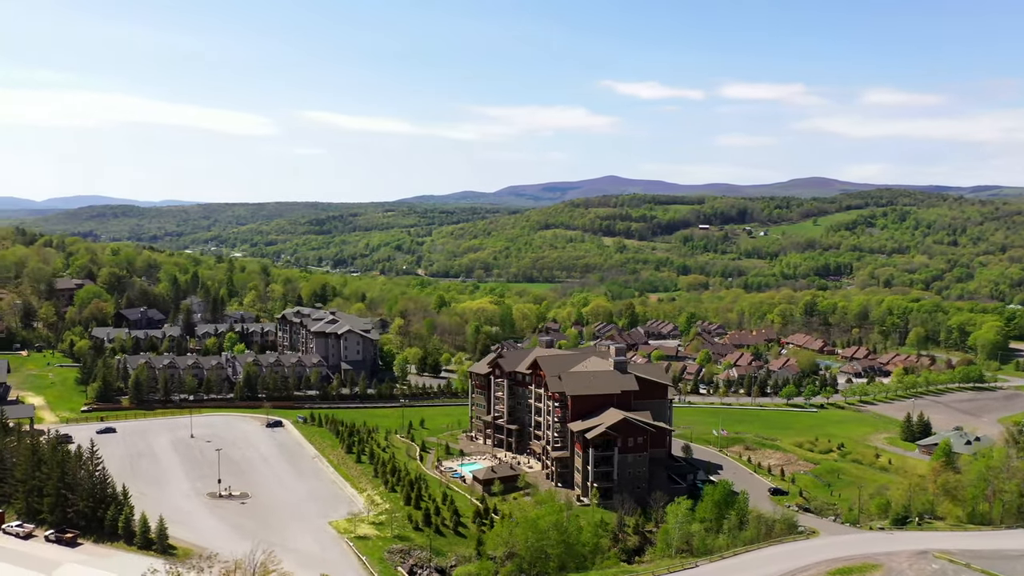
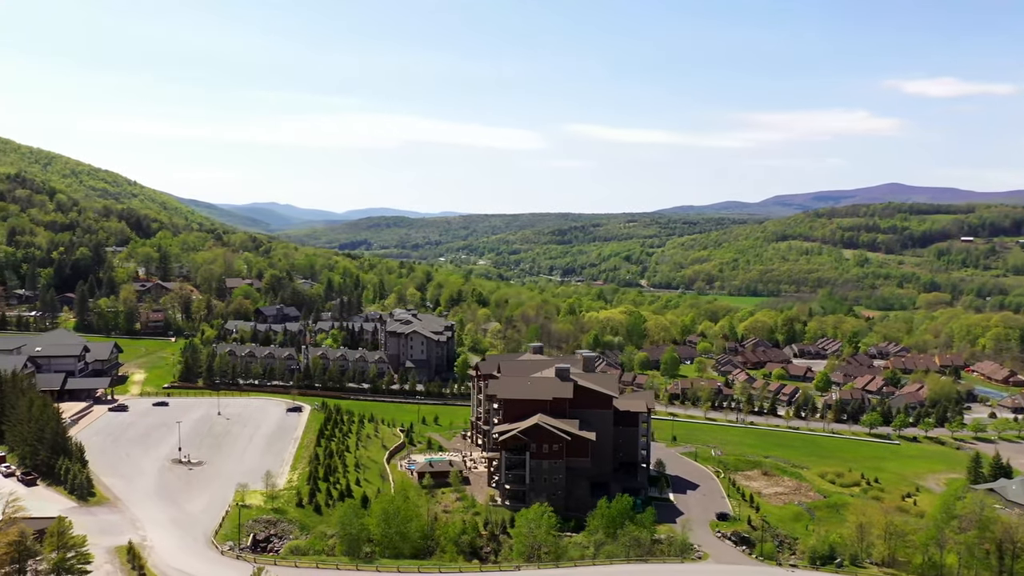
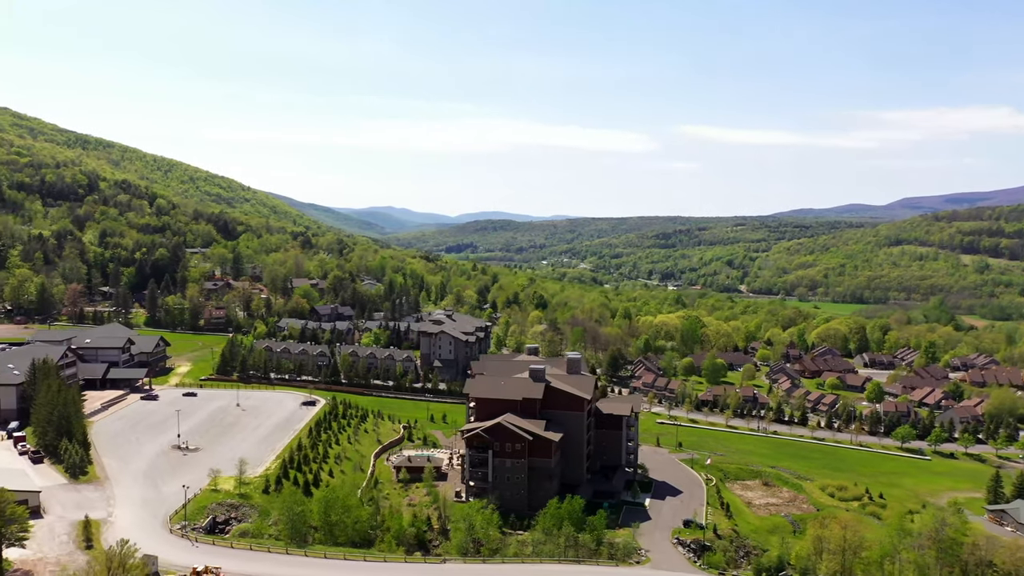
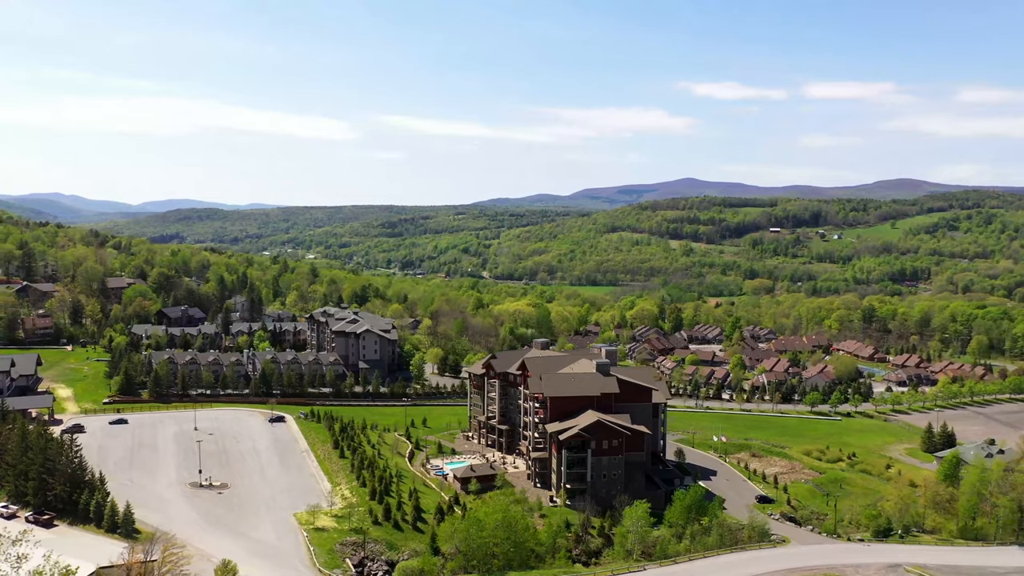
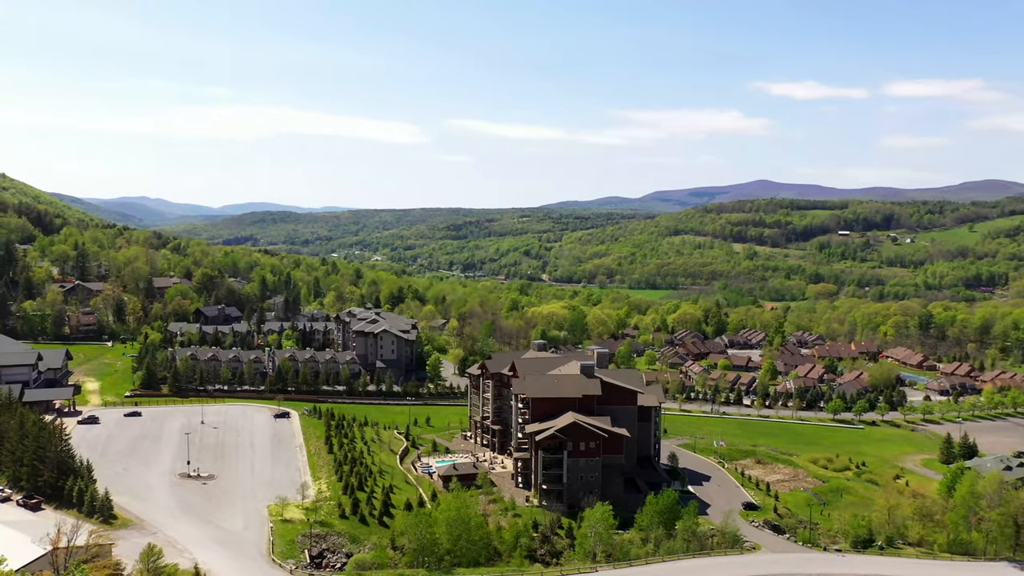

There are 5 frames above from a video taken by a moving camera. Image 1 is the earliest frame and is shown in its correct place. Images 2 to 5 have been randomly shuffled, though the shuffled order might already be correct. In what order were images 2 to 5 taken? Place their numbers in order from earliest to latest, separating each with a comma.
4, 5, 2, 3
